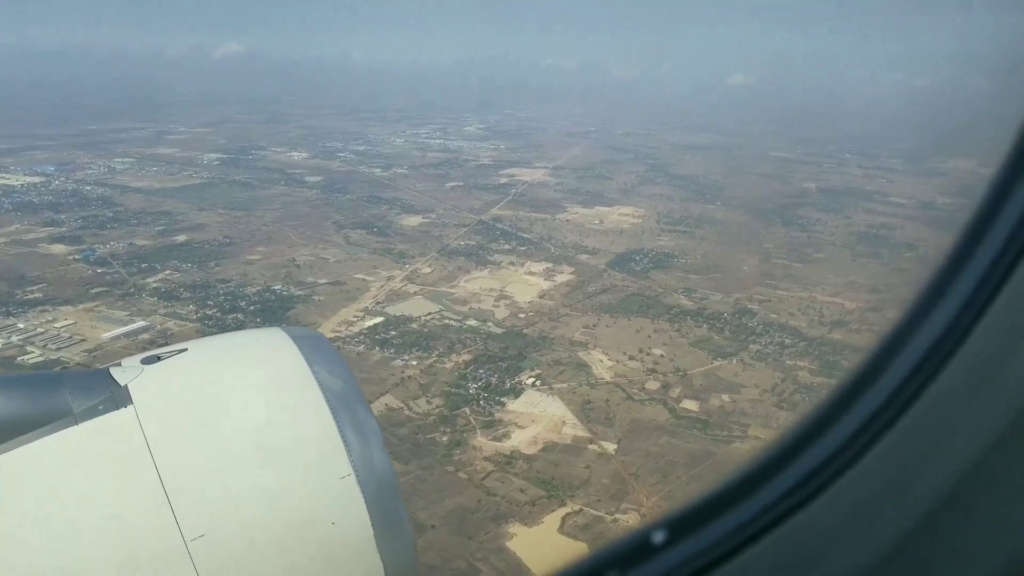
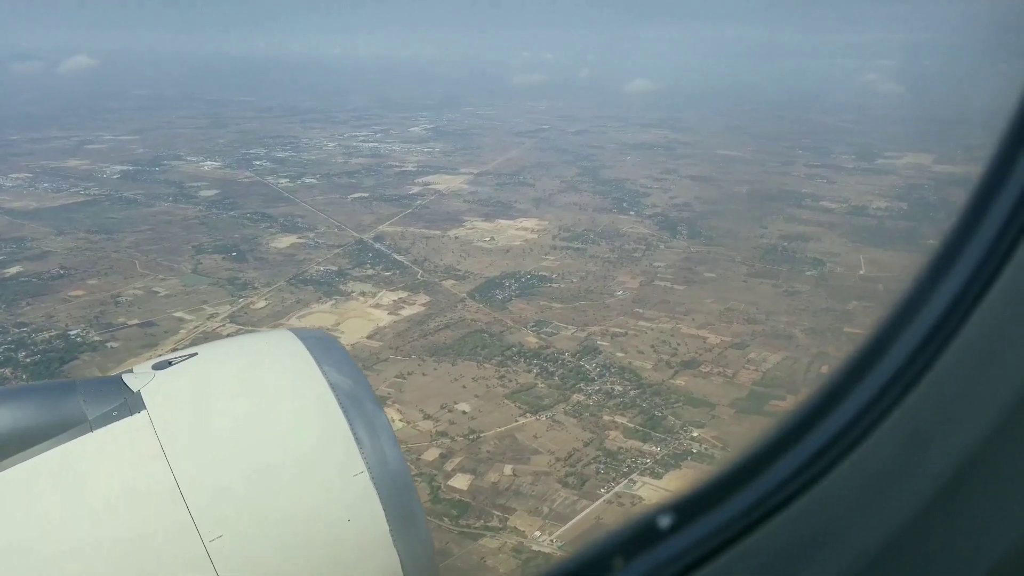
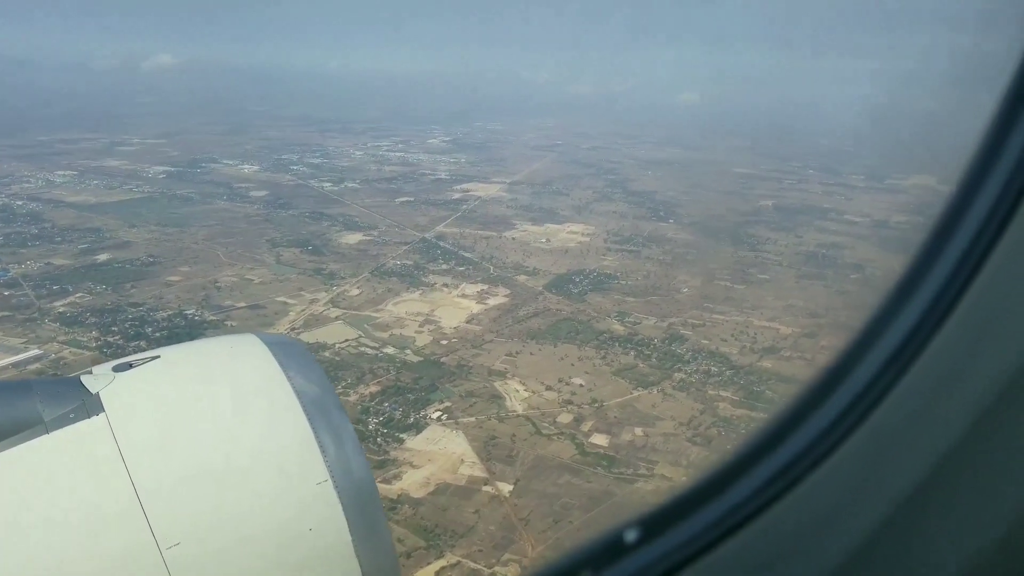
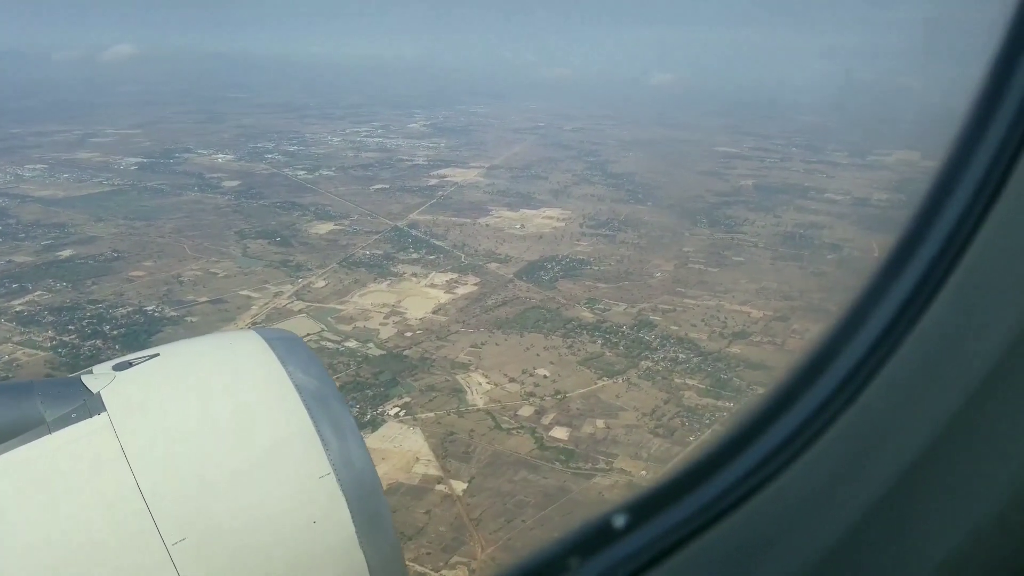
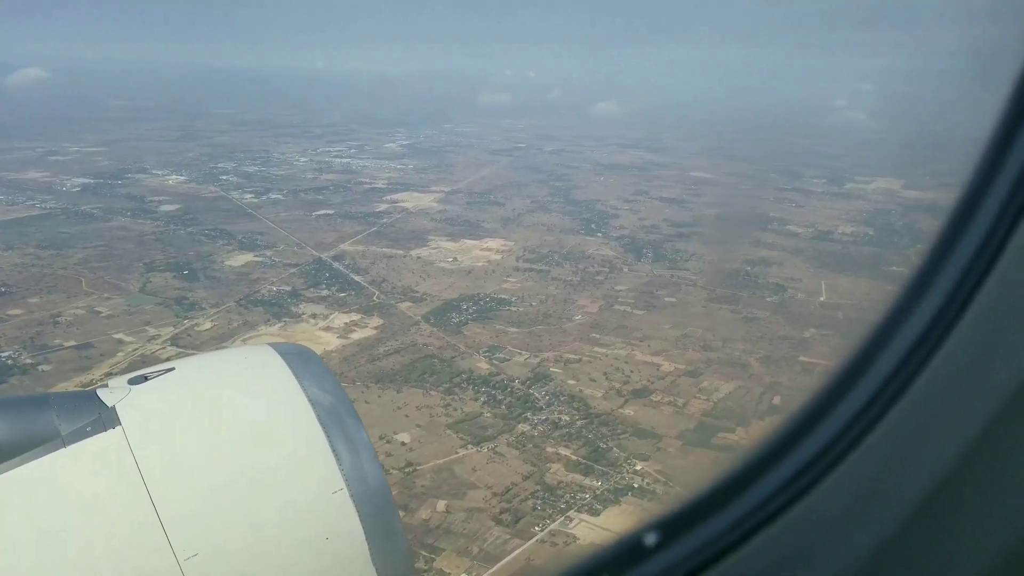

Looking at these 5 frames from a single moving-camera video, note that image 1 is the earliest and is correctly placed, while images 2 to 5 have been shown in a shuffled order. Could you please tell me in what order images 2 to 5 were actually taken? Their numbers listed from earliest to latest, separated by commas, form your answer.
3, 4, 2, 5
